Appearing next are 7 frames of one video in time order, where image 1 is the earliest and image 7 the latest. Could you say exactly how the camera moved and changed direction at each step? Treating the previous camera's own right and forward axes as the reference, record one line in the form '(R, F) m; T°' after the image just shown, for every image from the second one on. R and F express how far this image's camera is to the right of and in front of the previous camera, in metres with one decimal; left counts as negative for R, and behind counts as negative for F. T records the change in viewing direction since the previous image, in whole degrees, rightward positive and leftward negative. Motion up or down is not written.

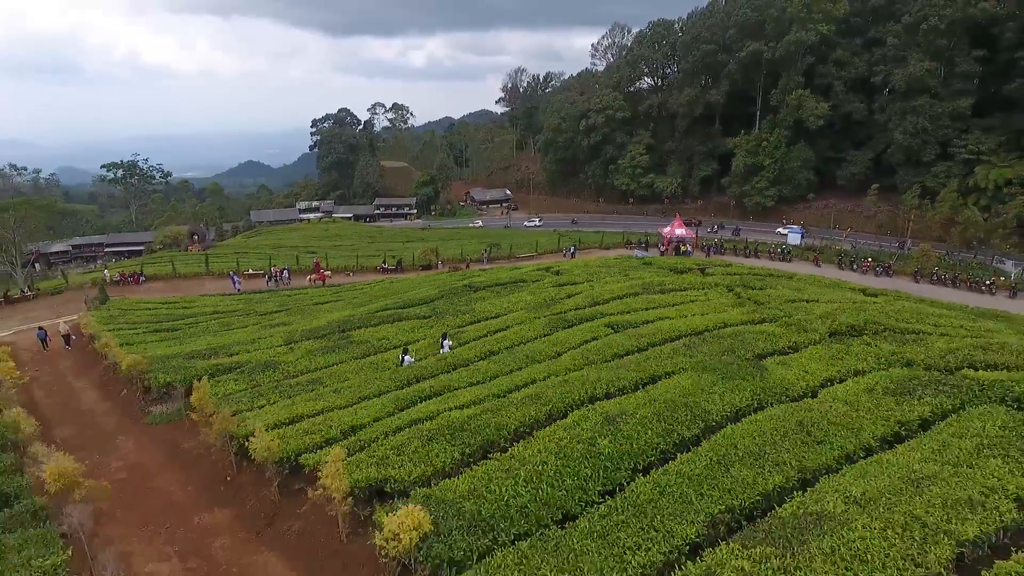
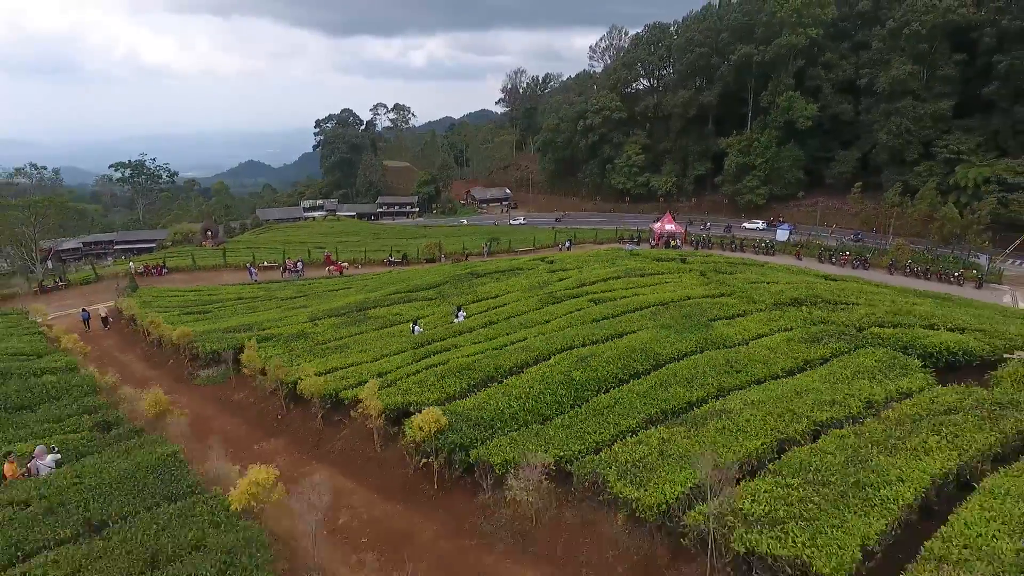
(+0.1, -3.6) m; 0°
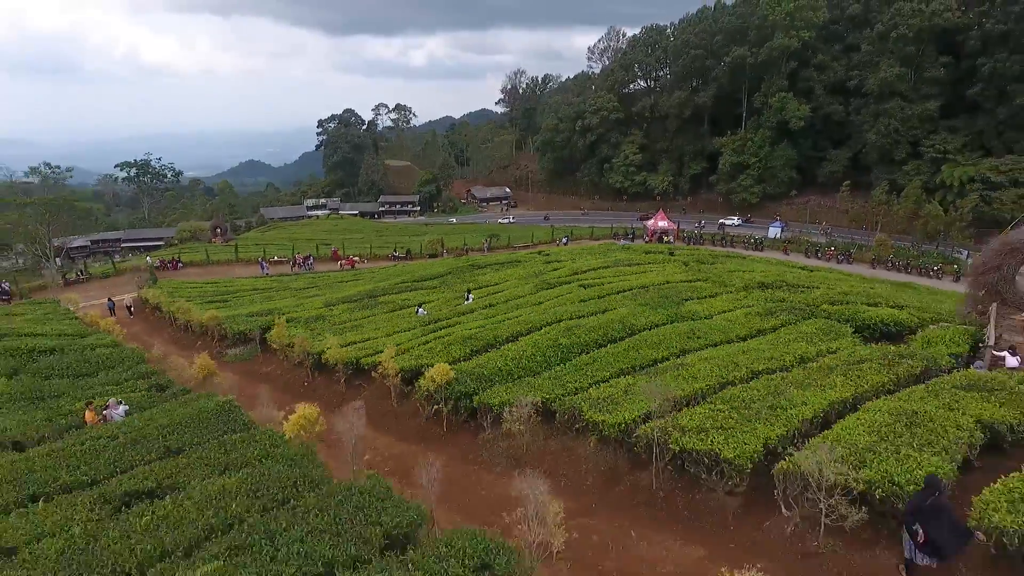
(+0.1, -2.7) m; 0°
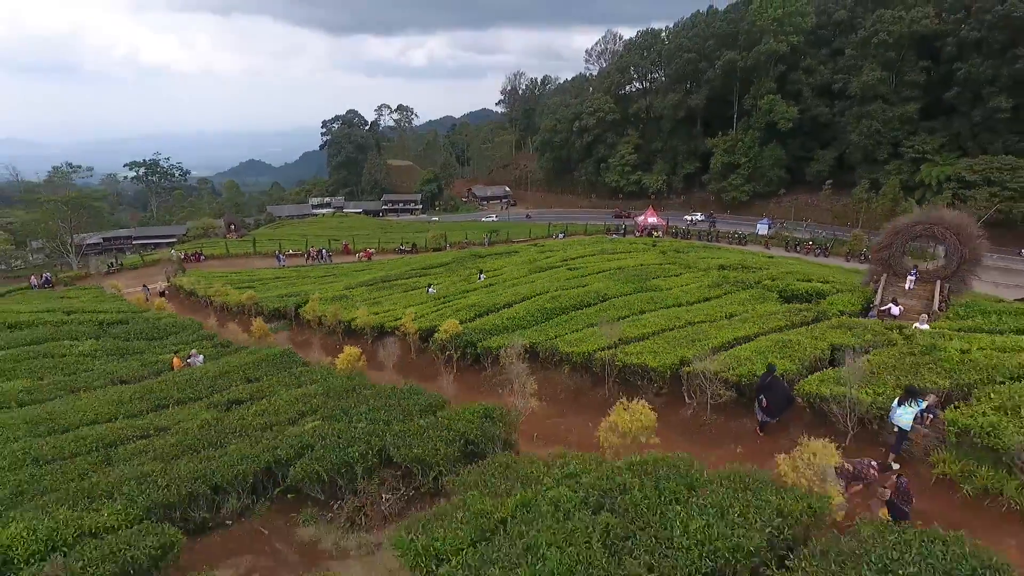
(+0.1, -4.5) m; 0°
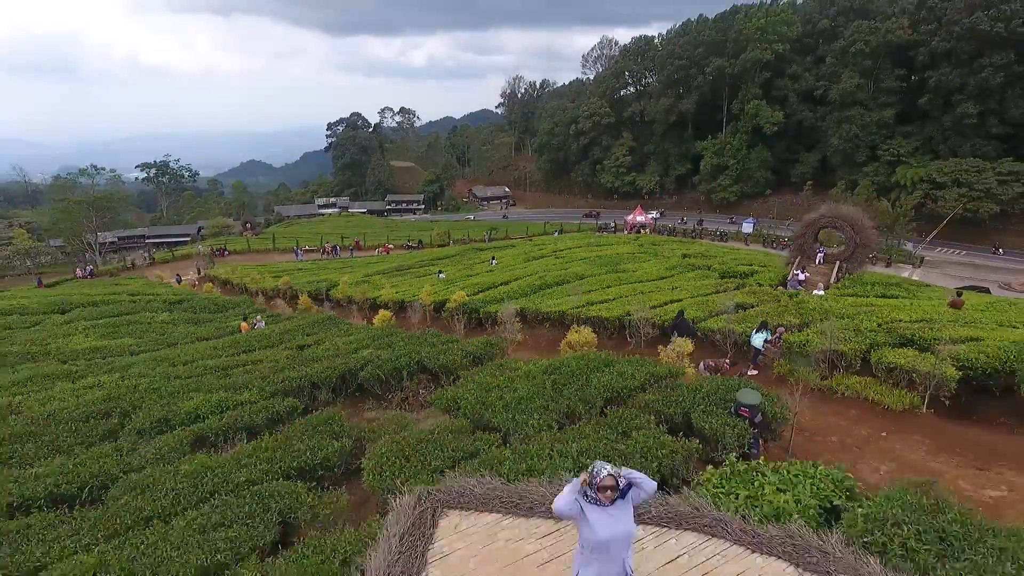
(+0.2, -5.8) m; 0°
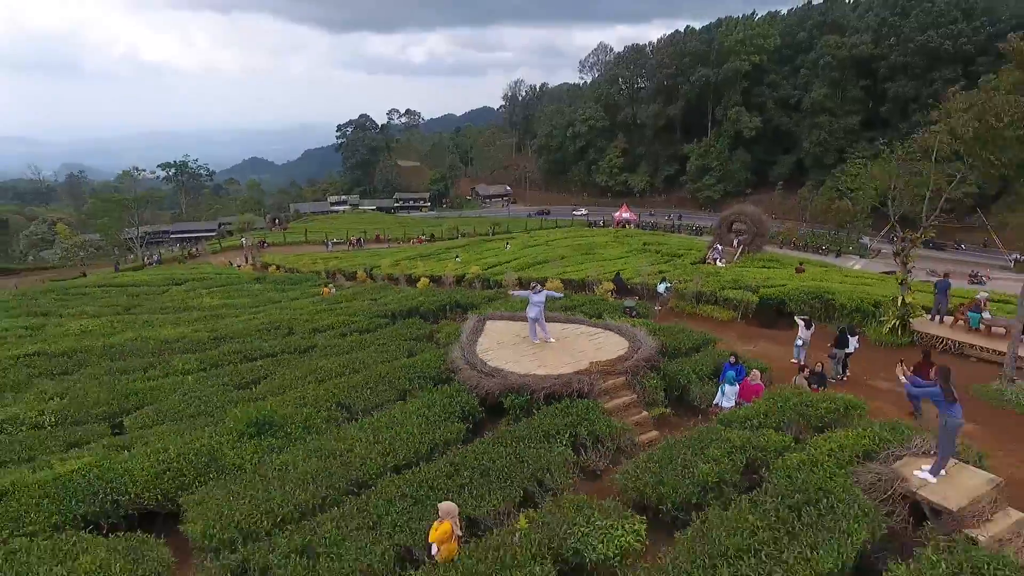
(0.0, -11.0) m; 0°
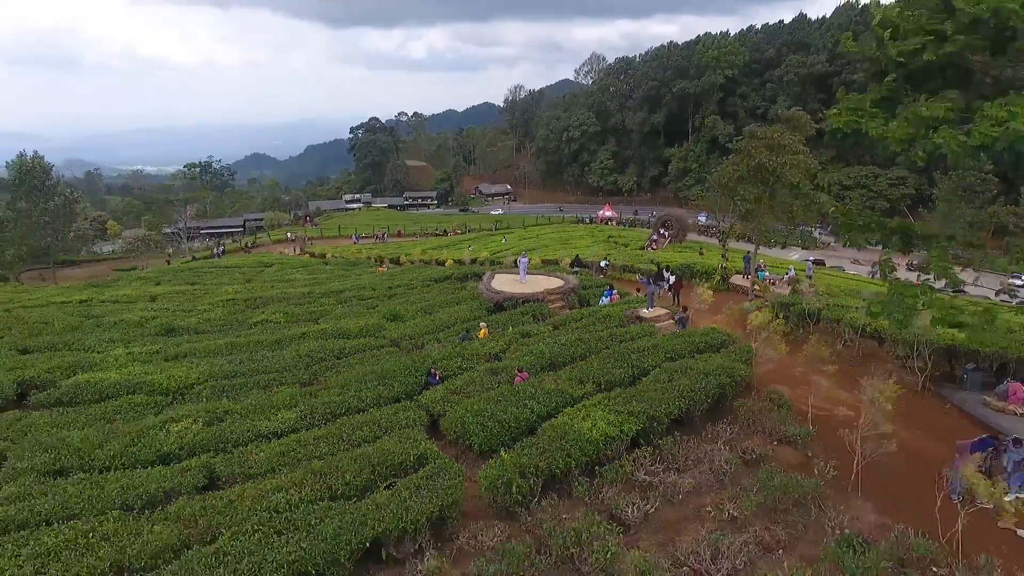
(+0.2, -16.3) m; 0°
